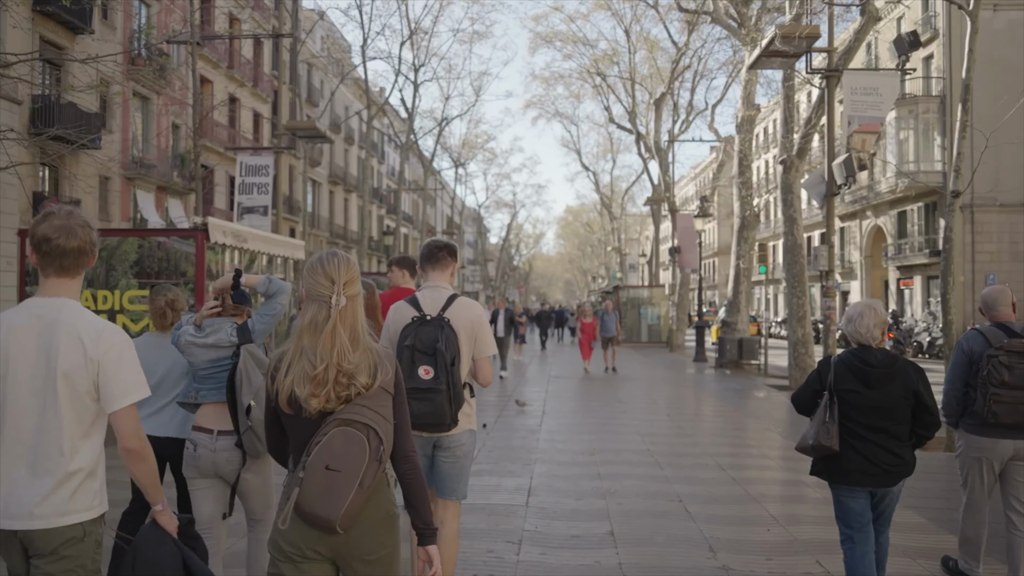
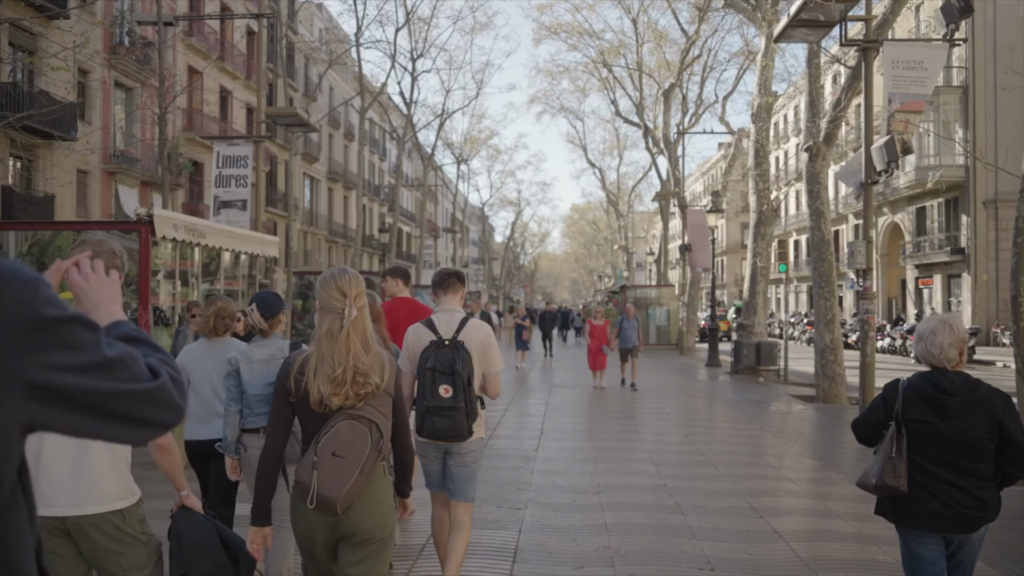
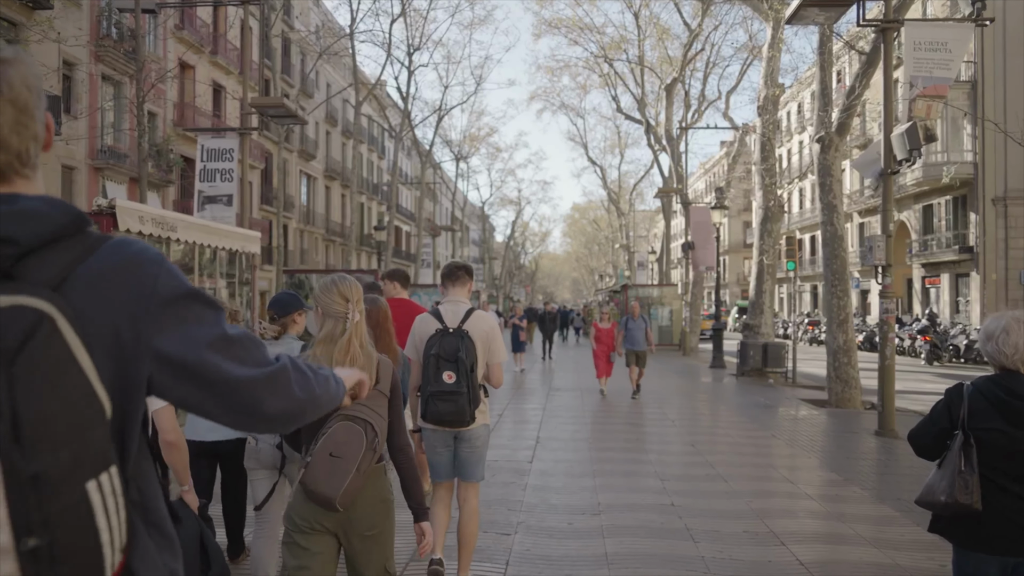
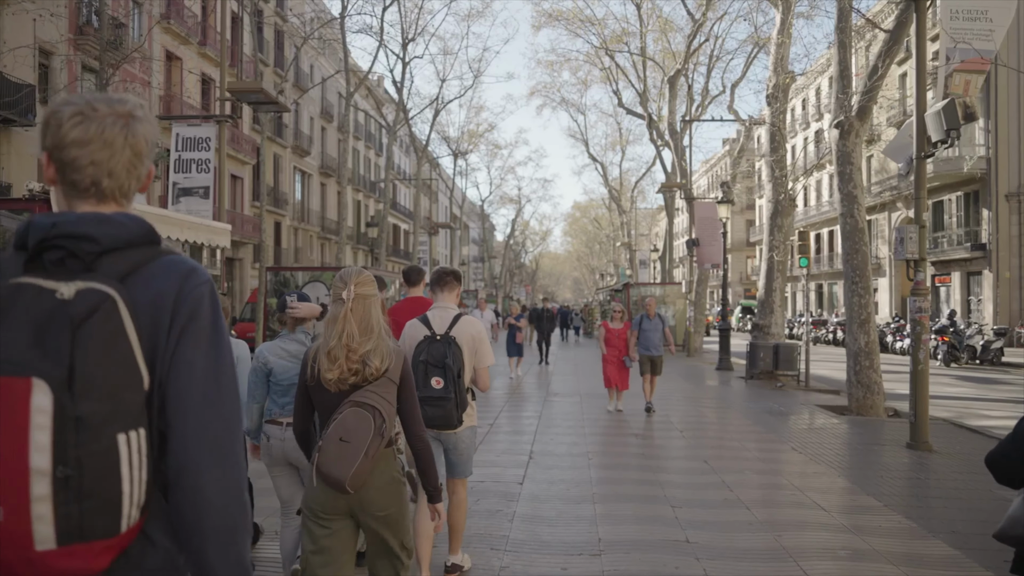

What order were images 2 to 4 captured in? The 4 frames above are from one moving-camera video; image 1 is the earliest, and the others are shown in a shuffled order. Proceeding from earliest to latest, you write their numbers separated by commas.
2, 3, 4
